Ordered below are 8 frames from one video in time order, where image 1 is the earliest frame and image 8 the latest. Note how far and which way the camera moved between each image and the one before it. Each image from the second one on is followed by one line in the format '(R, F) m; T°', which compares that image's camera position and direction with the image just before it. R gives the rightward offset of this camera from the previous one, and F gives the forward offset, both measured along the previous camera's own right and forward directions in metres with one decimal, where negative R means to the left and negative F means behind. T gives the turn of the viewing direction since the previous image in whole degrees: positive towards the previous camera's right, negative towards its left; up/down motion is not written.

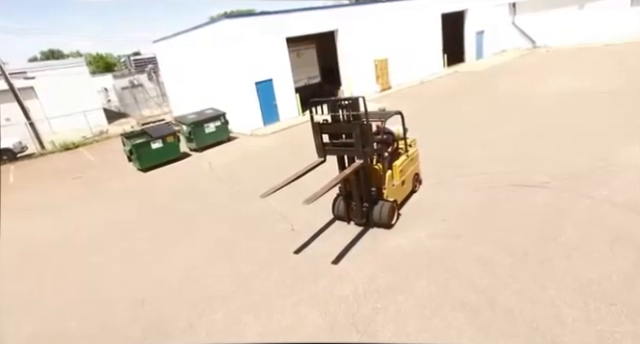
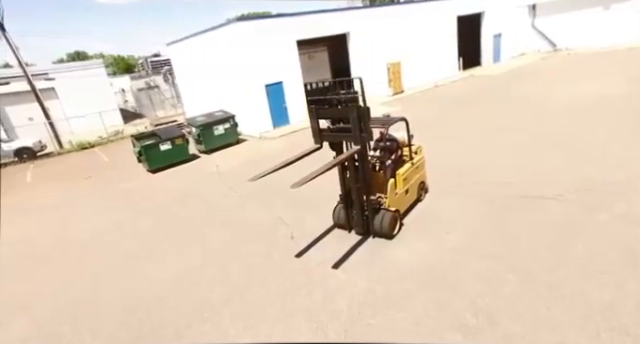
(+0.2, +0.1) m; -2°
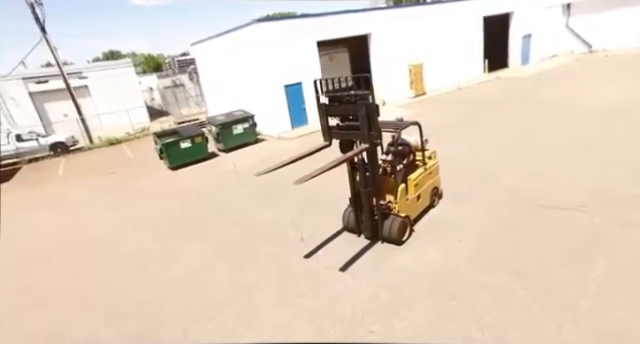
(+0.2, 0.0) m; -4°
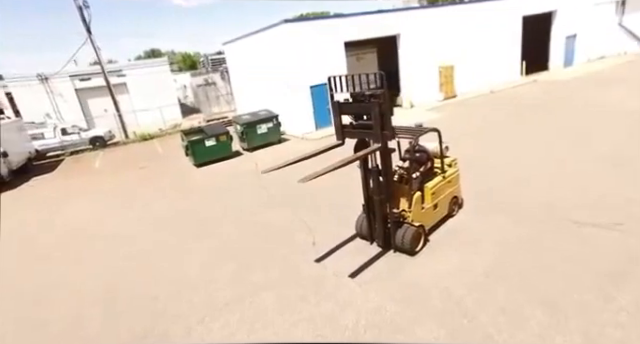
(+0.2, +0.1) m; -5°
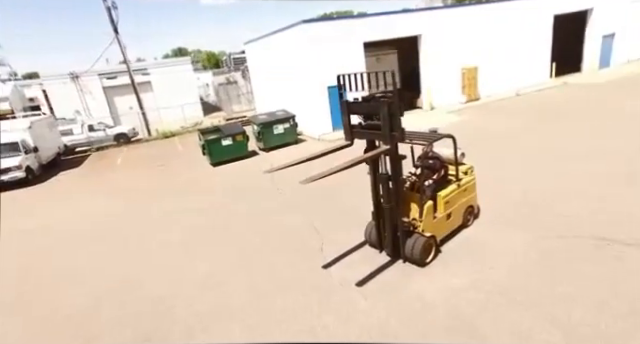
(+0.1, +0.1) m; -3°
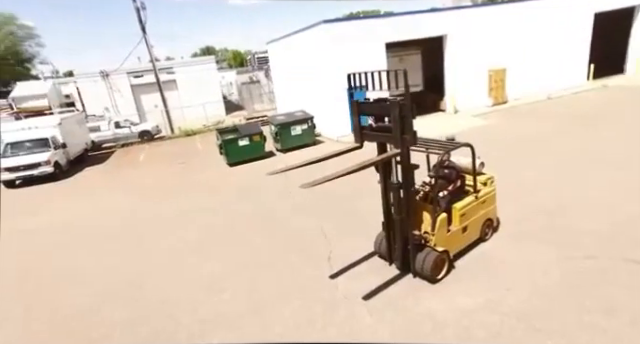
(+0.2, +0.2) m; -4°
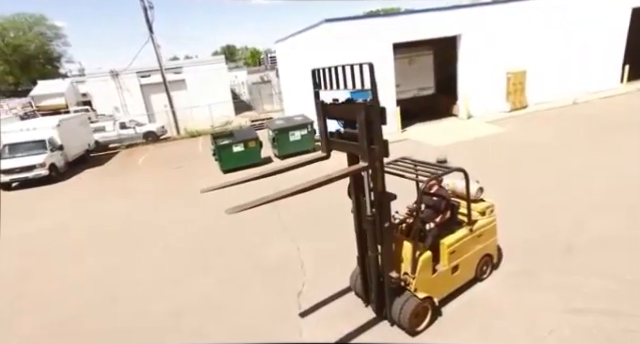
(+0.6, +0.6) m; -3°
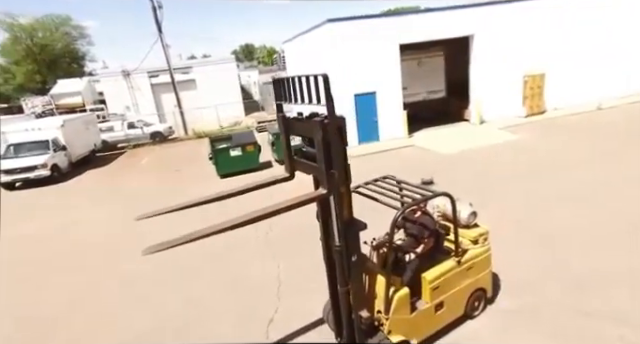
(+0.4, +0.4) m; -3°
